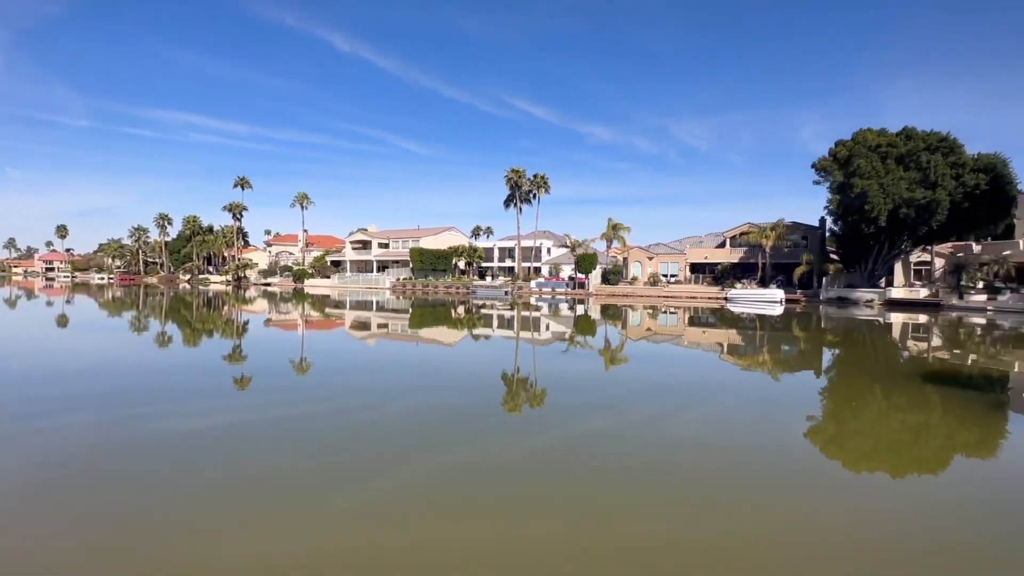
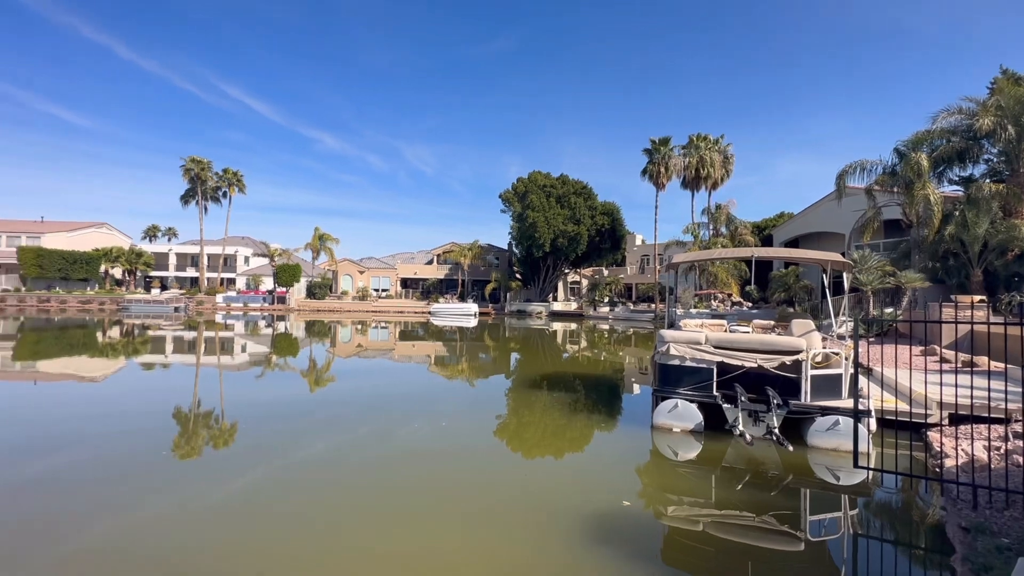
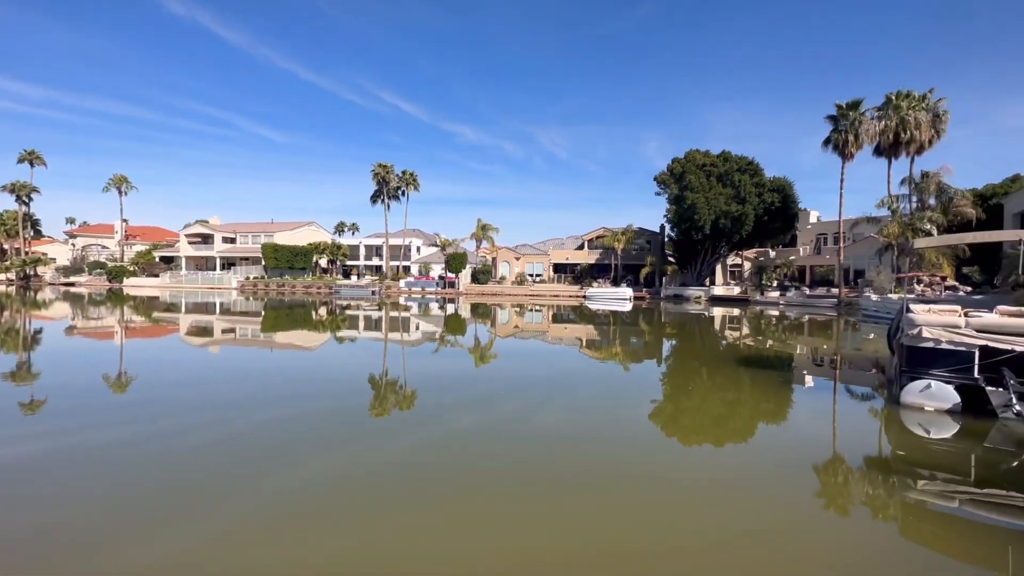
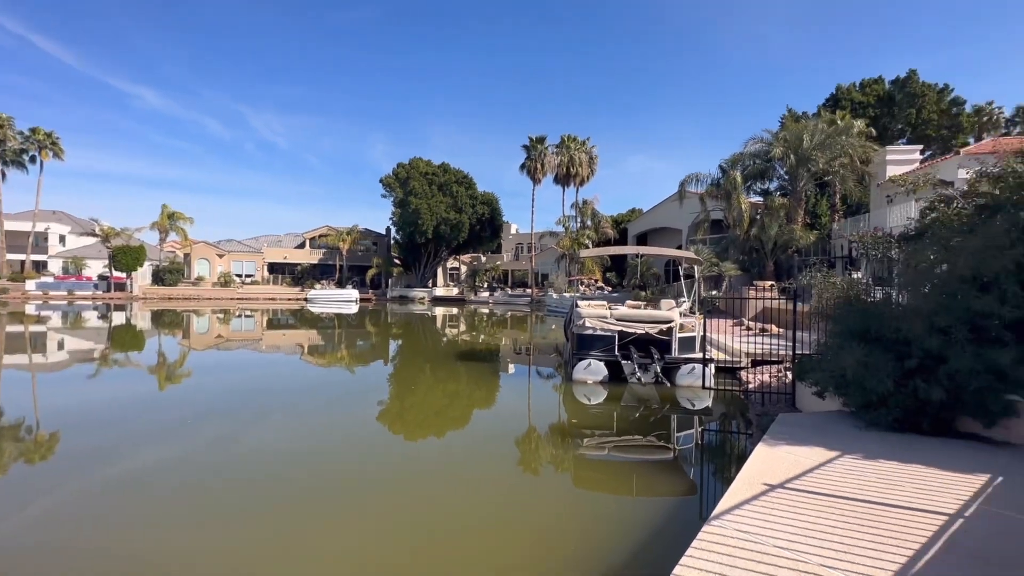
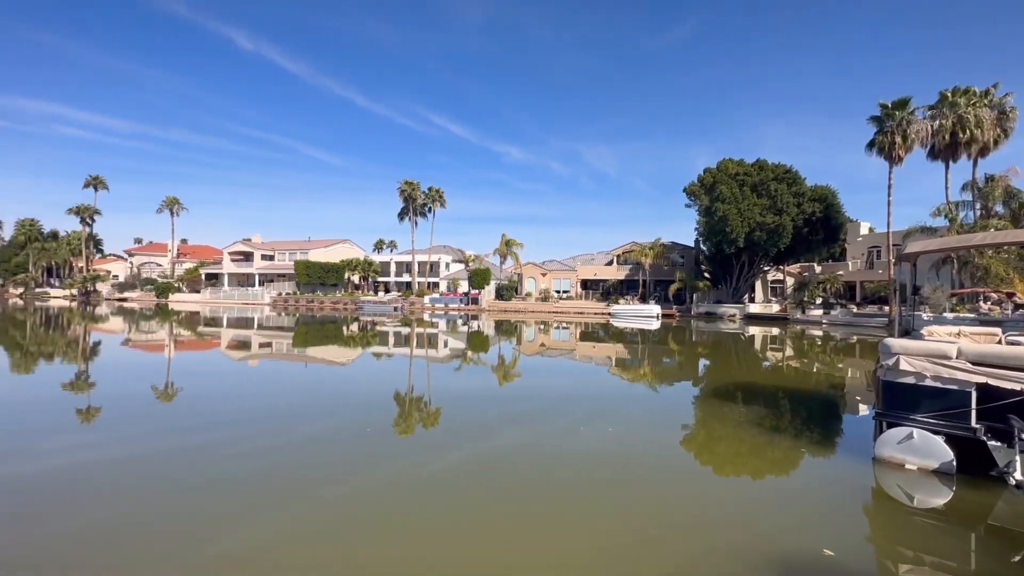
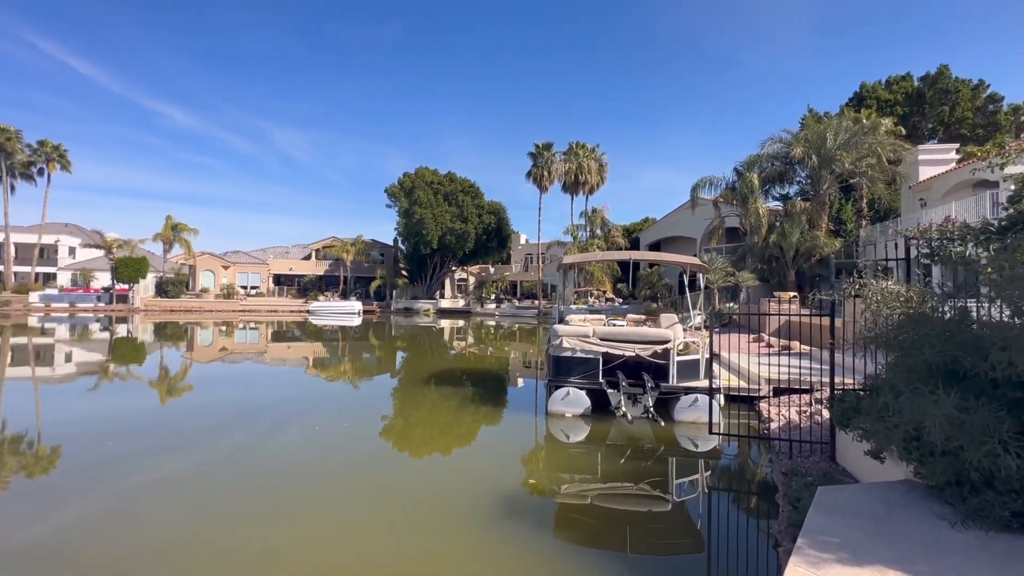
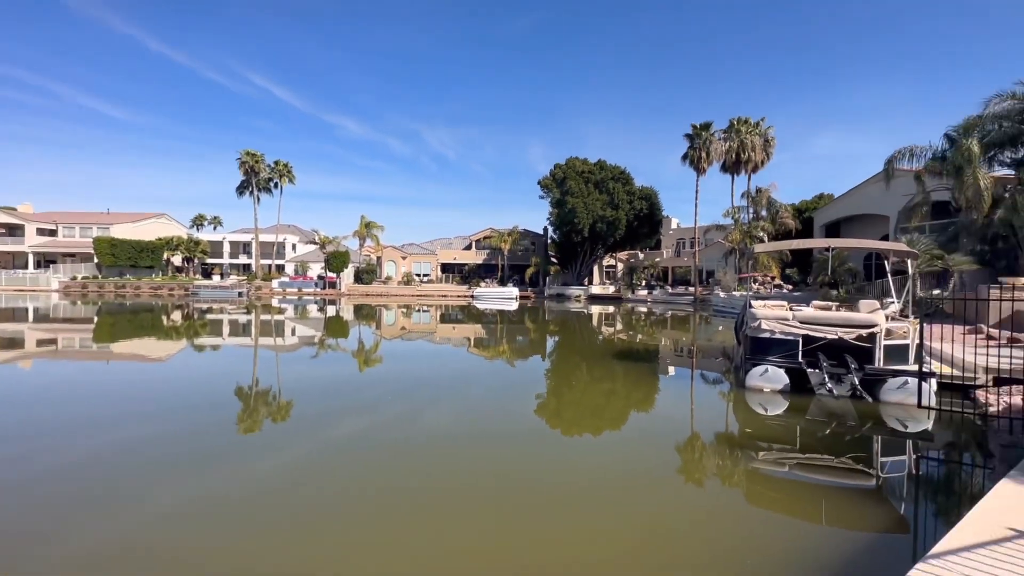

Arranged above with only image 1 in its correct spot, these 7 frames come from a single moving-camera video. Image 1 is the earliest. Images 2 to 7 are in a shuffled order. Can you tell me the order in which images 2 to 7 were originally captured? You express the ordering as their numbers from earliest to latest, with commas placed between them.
3, 7, 4, 6, 2, 5
